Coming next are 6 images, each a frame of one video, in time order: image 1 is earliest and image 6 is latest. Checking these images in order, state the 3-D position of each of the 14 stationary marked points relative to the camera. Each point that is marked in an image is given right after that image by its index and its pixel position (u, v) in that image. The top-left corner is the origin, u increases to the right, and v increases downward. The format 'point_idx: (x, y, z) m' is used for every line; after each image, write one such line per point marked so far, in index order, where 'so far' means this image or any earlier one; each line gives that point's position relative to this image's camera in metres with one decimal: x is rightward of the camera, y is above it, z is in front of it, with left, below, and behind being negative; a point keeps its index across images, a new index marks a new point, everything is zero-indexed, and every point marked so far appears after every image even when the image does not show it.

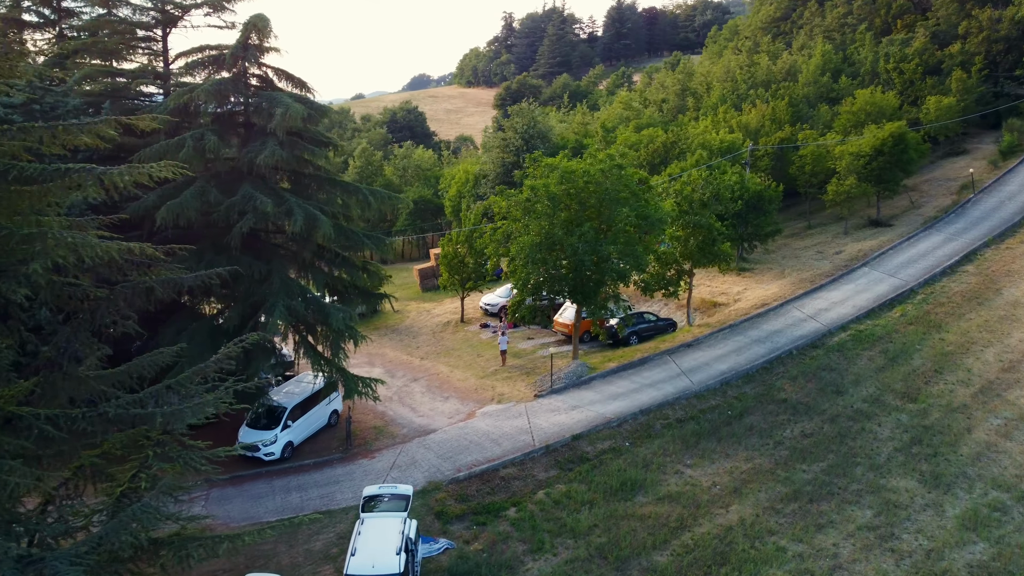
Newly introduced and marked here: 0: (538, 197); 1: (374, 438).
0: (+0.4, +1.7, +18.4) m
1: (-2.5, -2.7, +17.4) m
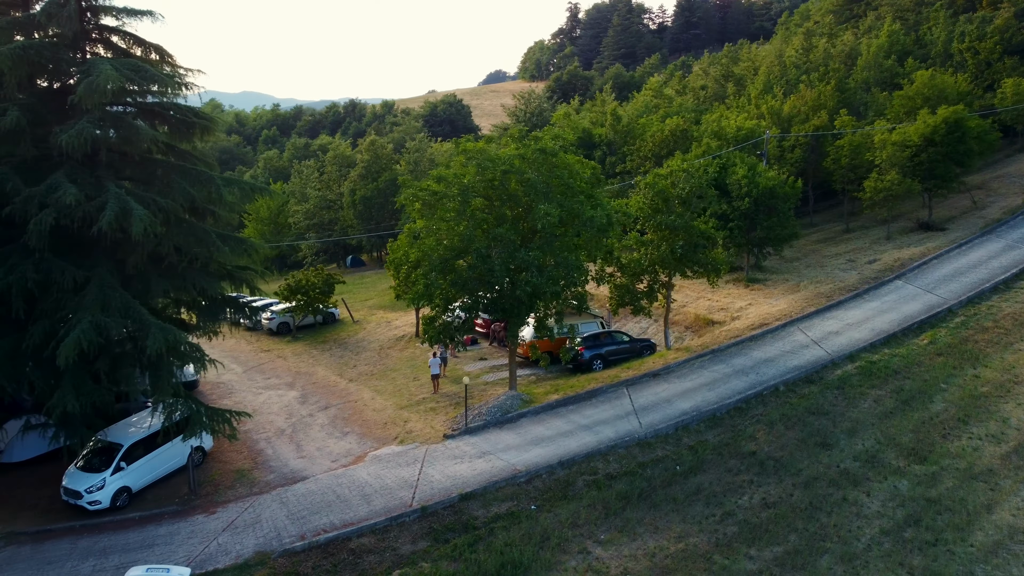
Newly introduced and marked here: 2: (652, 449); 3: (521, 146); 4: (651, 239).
0: (-1.0, +1.5, +14.8) m
1: (-4.1, -2.9, +14.2) m
2: (+2.1, -2.4, +14.3) m
3: (+0.1, +2.2, +14.9) m
4: (+2.5, +0.9, +18.0) m
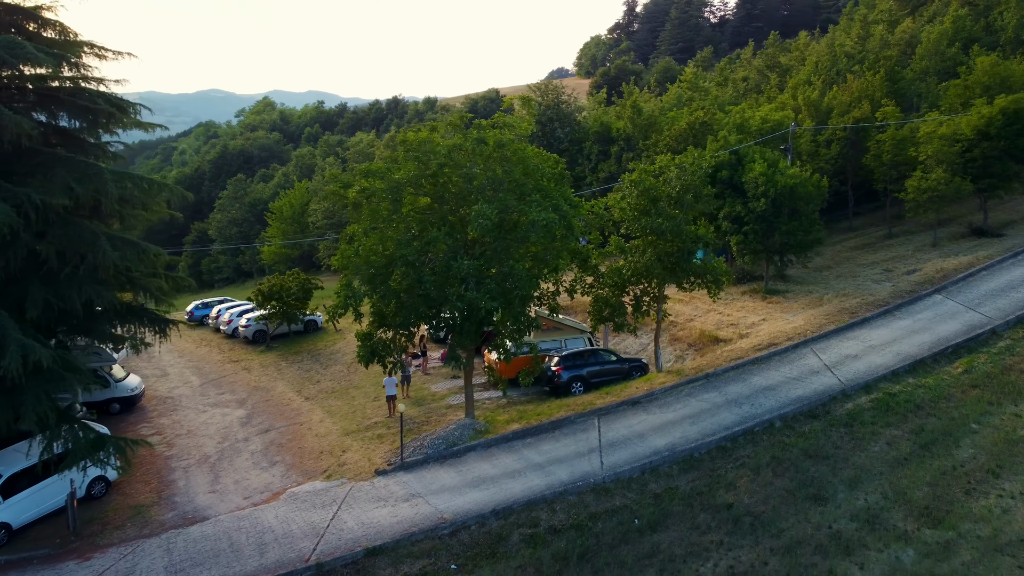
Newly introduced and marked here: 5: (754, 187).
0: (-1.8, +1.3, +12.8) m
1: (-5.0, -3.0, +12.3) m
2: (+1.2, -2.6, +12.0) m
3: (-0.6, +2.0, +12.7) m
4: (+2.0, +0.7, +15.7) m
5: (+4.7, +2.0, +18.9) m
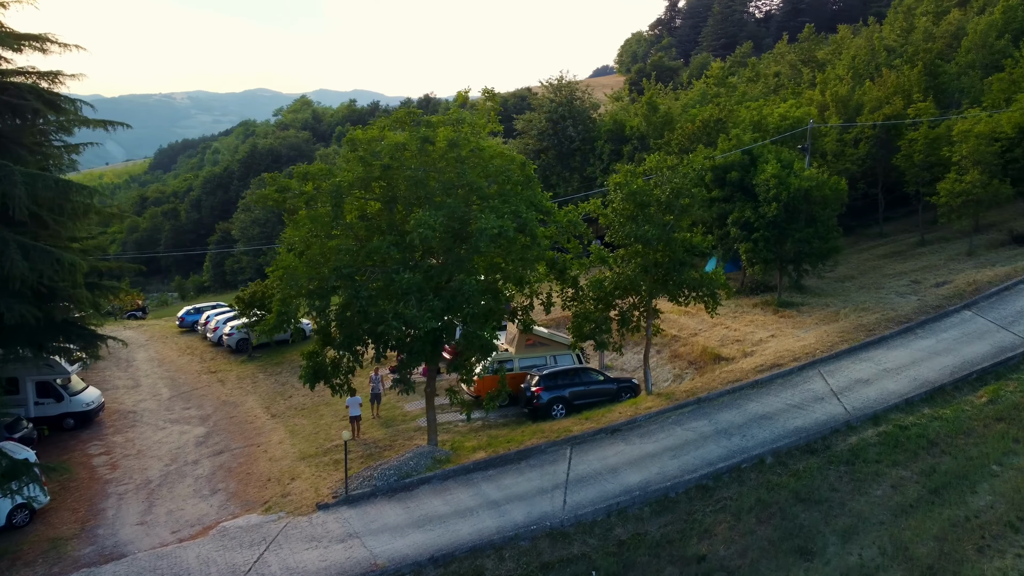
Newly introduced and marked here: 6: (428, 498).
0: (-2.3, +1.2, +11.5) m
1: (-5.5, -3.1, +11.2) m
2: (+0.6, -2.8, +10.6) m
3: (-1.2, +1.8, +11.4) m
4: (+1.6, +0.5, +14.2) m
5: (+4.5, +1.7, +17.3) m
6: (-1.0, -2.5, +11.8) m
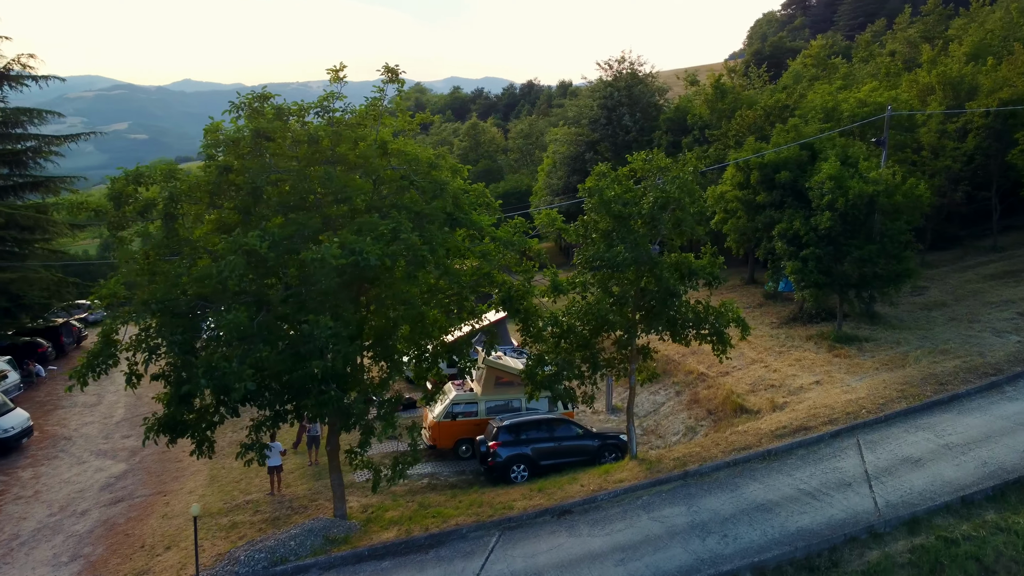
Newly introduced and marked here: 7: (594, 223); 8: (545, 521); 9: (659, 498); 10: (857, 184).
0: (-3.3, +0.8, +9.0) m
1: (-6.6, -3.4, +9.2) m
2: (-0.6, -3.2, +7.7) m
3: (-2.1, +1.5, +8.7) m
4: (+1.0, +0.1, +11.1) m
5: (+4.3, +1.3, +13.6) m
6: (-2.0, -2.9, +9.1) m
7: (+0.9, +0.7, +11.0) m
8: (+0.3, -2.4, +10.0) m
9: (+1.6, -2.2, +10.2) m
10: (+4.7, +1.4, +13.3) m
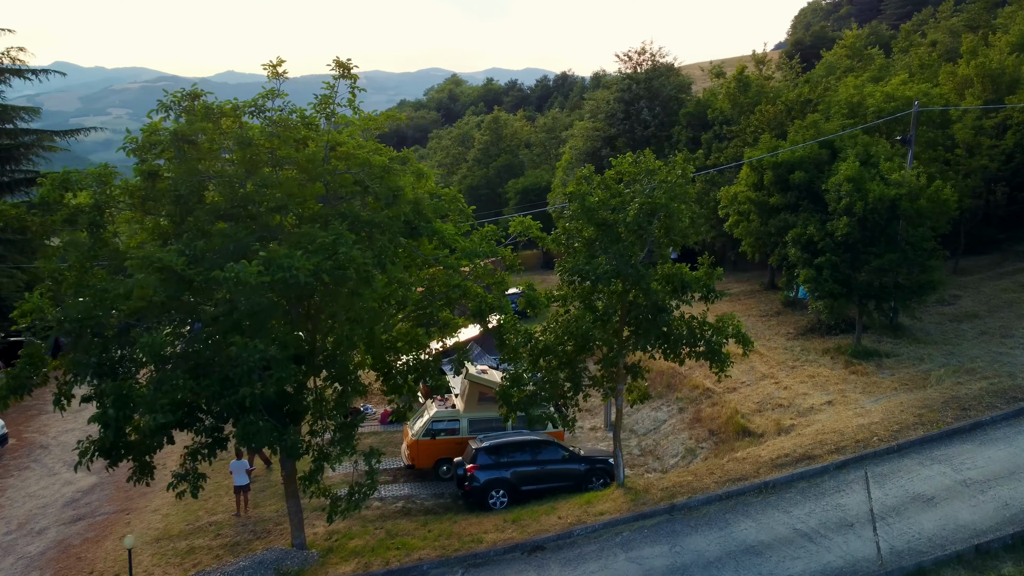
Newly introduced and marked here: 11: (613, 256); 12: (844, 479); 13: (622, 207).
0: (-3.6, +0.7, +8.3) m
1: (-7.0, -3.5, +8.7) m
2: (-1.1, -3.3, +6.9) m
3: (-2.5, +1.3, +7.9) m
4: (+0.7, 0.0, +10.2) m
5: (+4.2, +1.2, +12.6) m
6: (-2.4, -3.0, +8.4) m
7: (+0.7, +0.6, +10.1) m
8: (0.0, -2.5, +9.2) m
9: (+1.2, -2.3, +9.3) m
10: (+4.6, +1.3, +12.2) m
11: (+1.0, +0.3, +9.6) m
12: (+3.3, -1.9, +9.8) m
13: (+1.1, +0.8, +9.8) m
